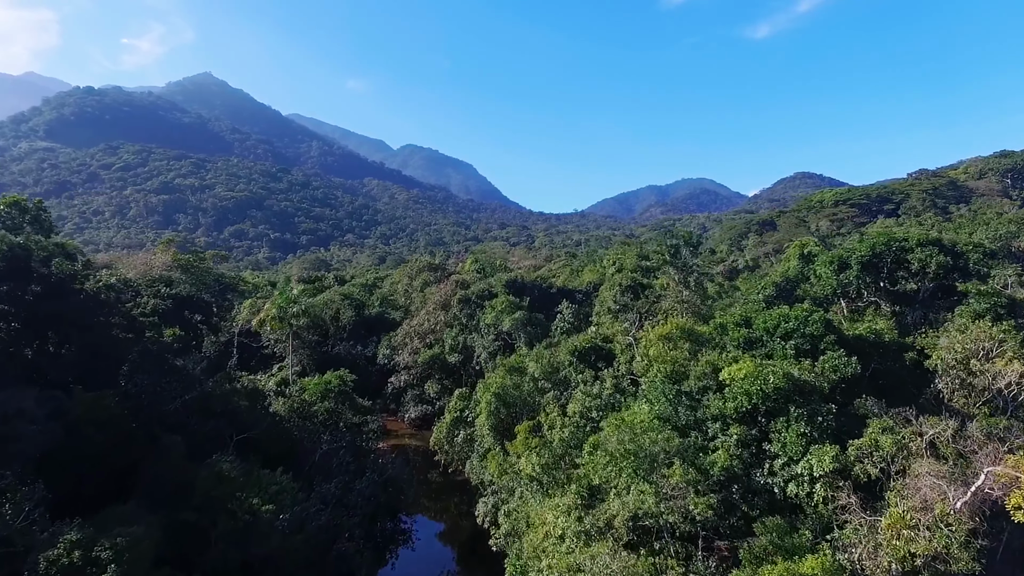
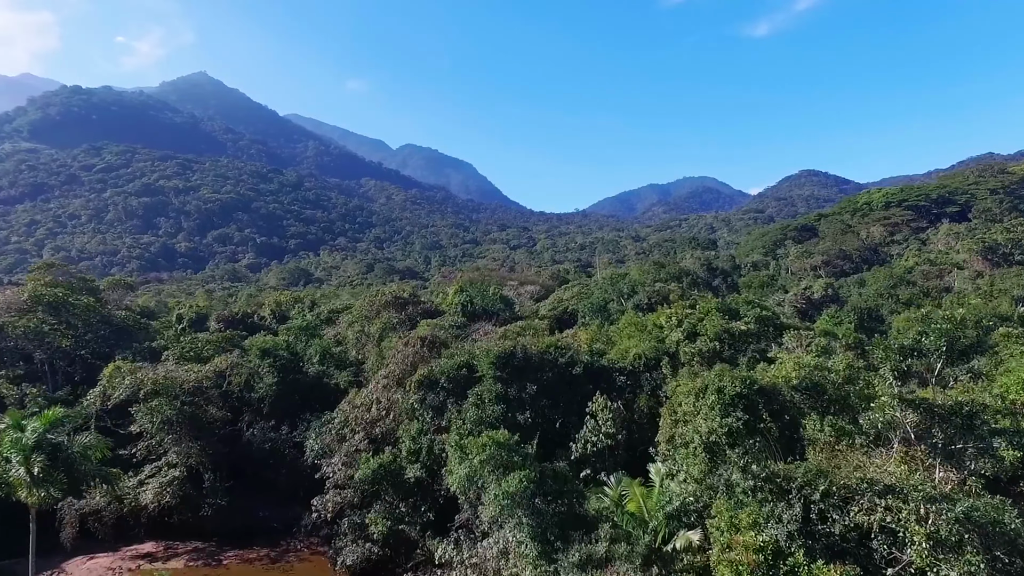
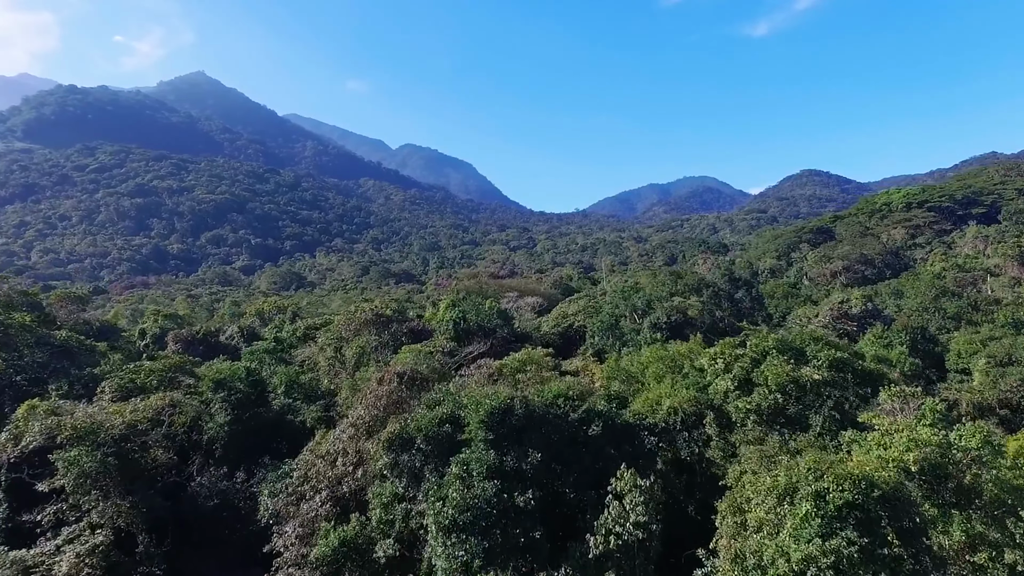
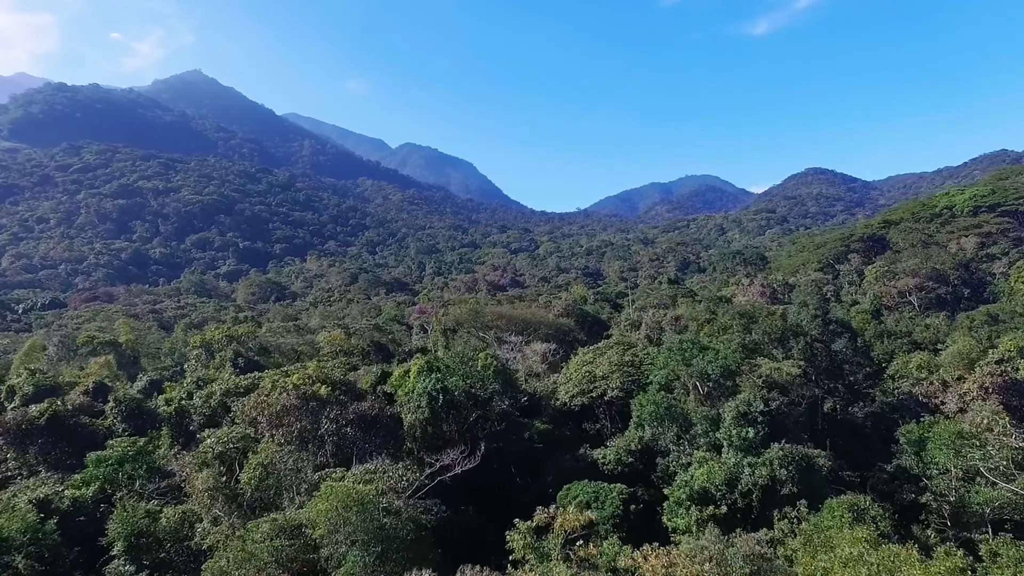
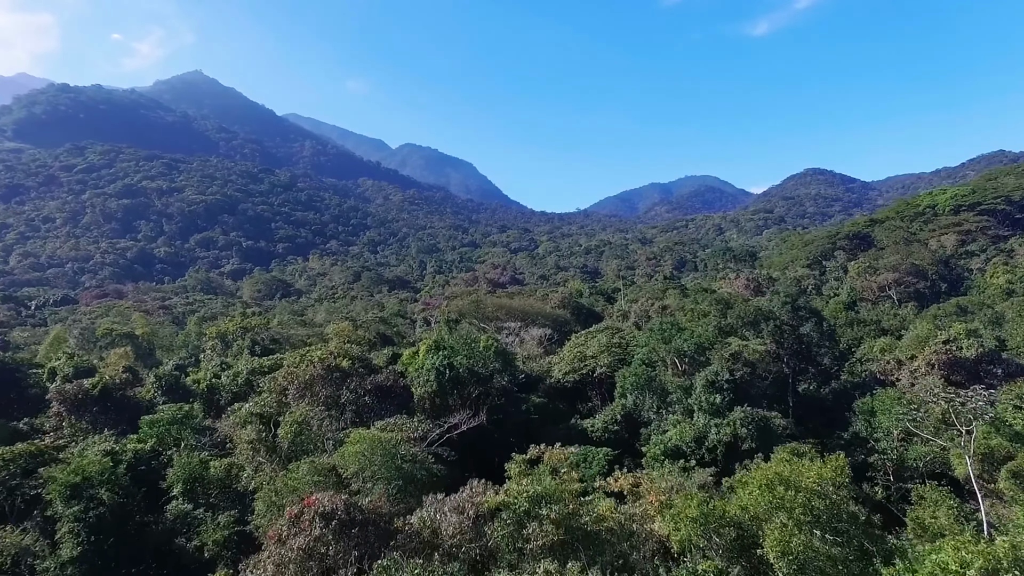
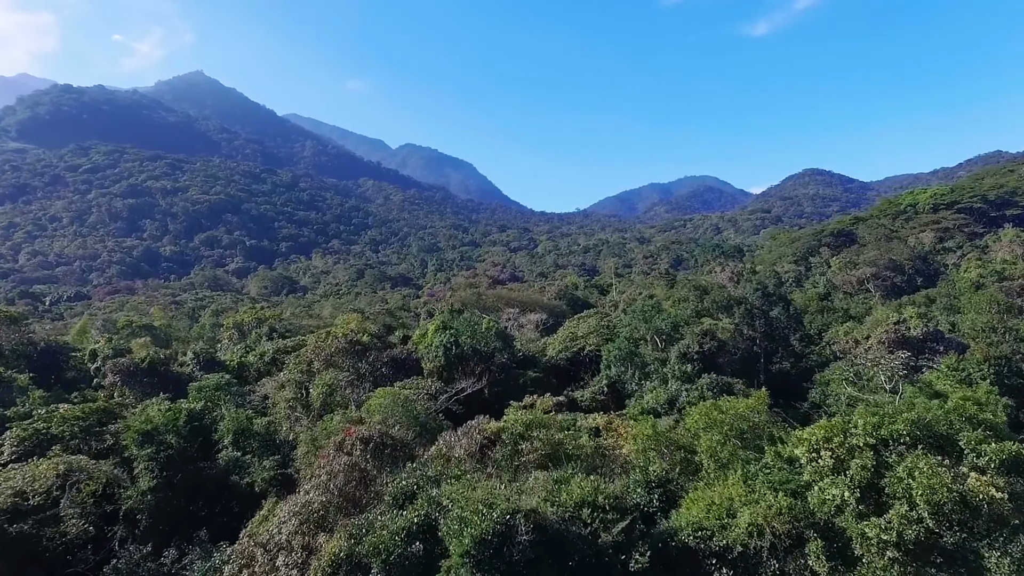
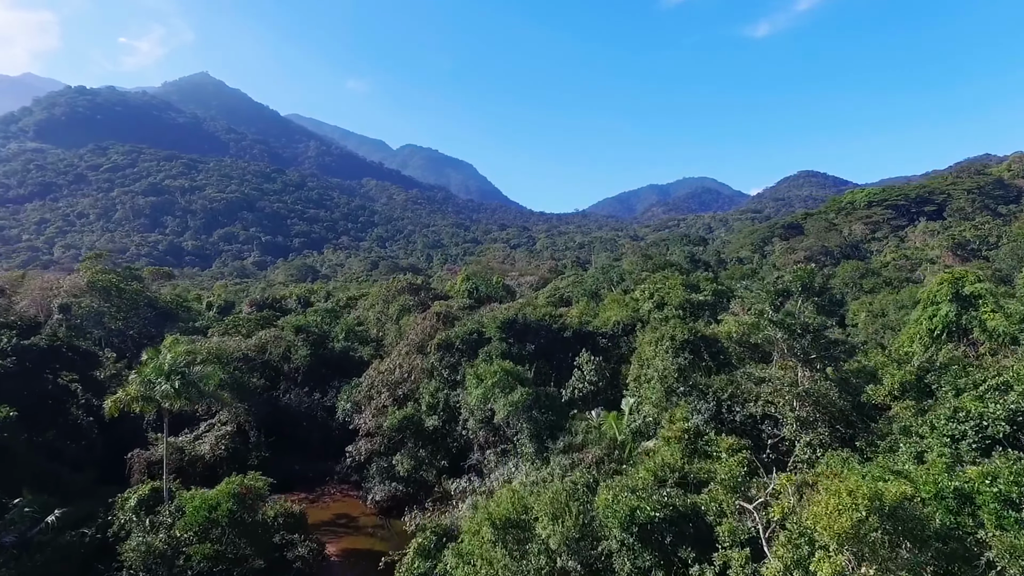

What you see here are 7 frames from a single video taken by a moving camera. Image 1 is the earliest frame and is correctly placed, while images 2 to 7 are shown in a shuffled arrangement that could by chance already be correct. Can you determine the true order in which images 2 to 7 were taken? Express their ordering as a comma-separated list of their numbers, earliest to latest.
7, 2, 3, 6, 5, 4
